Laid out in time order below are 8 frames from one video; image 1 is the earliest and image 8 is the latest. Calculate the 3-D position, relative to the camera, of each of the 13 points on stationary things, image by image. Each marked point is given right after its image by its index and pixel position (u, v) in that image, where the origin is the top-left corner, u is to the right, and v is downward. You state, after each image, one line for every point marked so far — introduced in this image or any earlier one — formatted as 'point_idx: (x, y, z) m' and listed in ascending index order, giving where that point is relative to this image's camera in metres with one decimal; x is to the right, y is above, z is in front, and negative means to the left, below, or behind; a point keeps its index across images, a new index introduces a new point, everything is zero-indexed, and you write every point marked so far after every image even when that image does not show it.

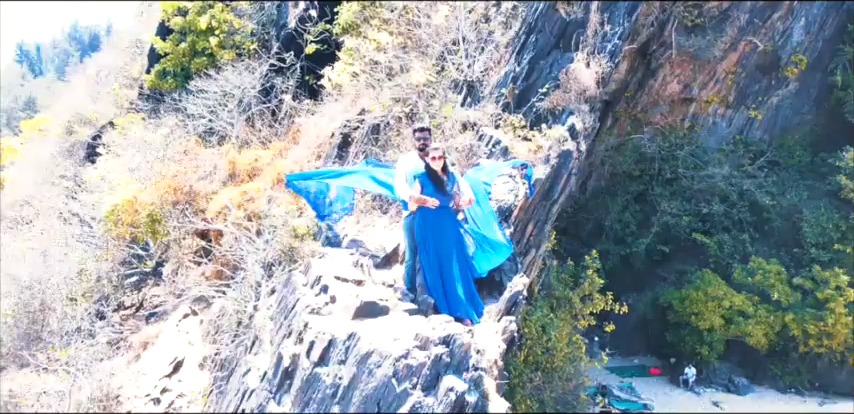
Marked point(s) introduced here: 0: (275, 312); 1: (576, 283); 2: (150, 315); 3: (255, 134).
0: (-1.2, -1.0, +5.3) m
1: (+3.2, -1.6, +10.9) m
2: (-3.5, -1.4, +6.7) m
3: (-2.7, +1.1, +8.6) m
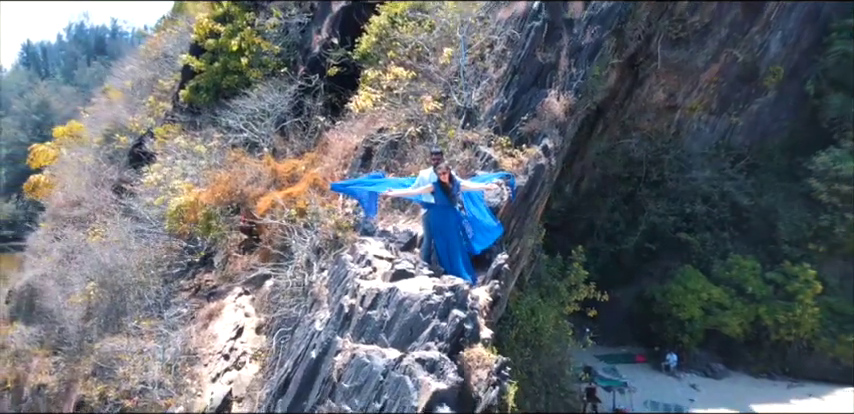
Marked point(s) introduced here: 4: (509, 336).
0: (-1.1, -1.0, +6.7) m
1: (+3.3, -1.6, +12.3) m
2: (-3.4, -1.4, +8.1) m
3: (-2.6, +1.1, +10.0) m
4: (+1.5, -2.4, +9.5) m
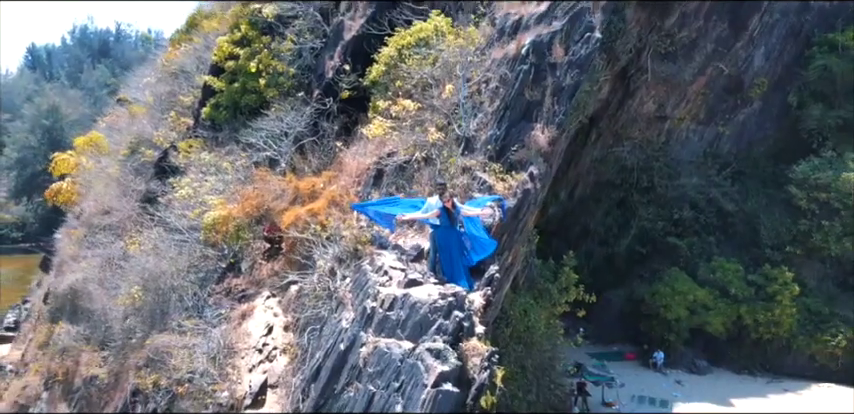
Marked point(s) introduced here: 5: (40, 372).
0: (-1.0, -1.2, +7.8) m
1: (+3.4, -1.8, +13.4) m
2: (-3.3, -1.6, +9.2) m
3: (-2.5, +0.9, +11.1) m
4: (+1.6, -2.6, +10.6) m
5: (-8.0, -3.4, +10.6) m
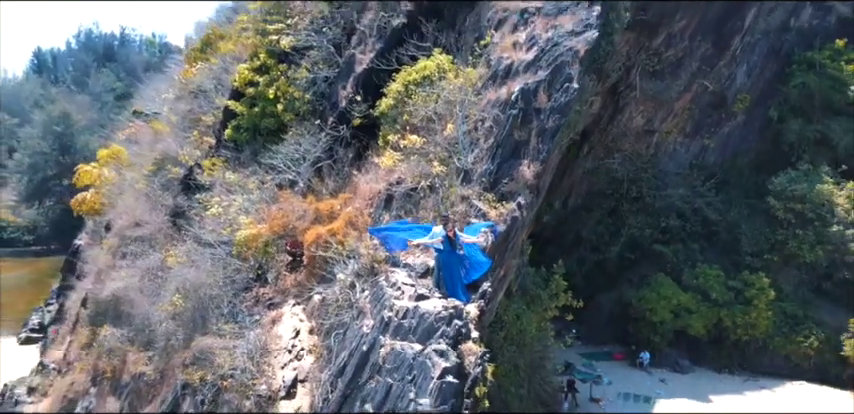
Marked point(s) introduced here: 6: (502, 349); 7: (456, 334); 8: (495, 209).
0: (-1.0, -1.6, +9.1) m
1: (+3.5, -2.2, +14.7) m
2: (-3.3, -2.0, +10.5) m
3: (-2.4, +0.5, +12.4) m
4: (+1.6, -3.0, +11.9) m
5: (-8.0, -3.8, +11.9) m
6: (+1.7, -3.3, +11.9) m
7: (+0.5, -2.0, +8.2) m
8: (+1.3, -0.1, +10.2) m
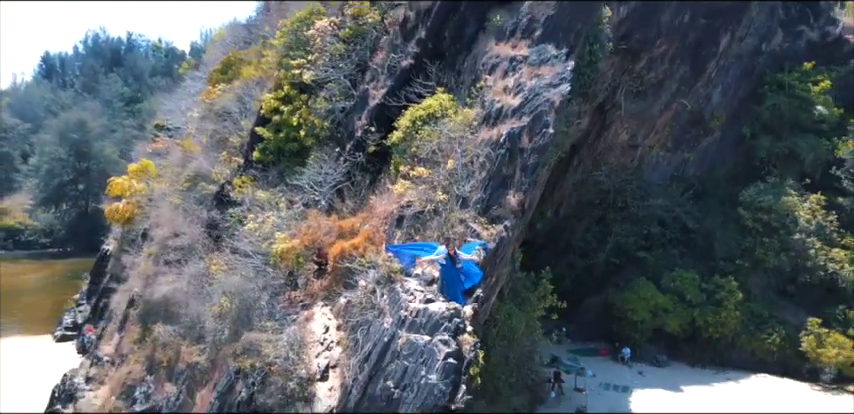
0: (-0.8, -2.0, +11.2) m
1: (+3.6, -2.6, +16.8) m
2: (-3.2, -2.4, +12.6) m
3: (-2.3, +0.1, +14.5) m
4: (+1.8, -3.4, +14.0) m
5: (-7.9, -4.2, +14.0) m
6: (+1.9, -3.7, +14.0) m
7: (+0.6, -2.5, +10.3) m
8: (+1.4, -0.5, +12.3) m
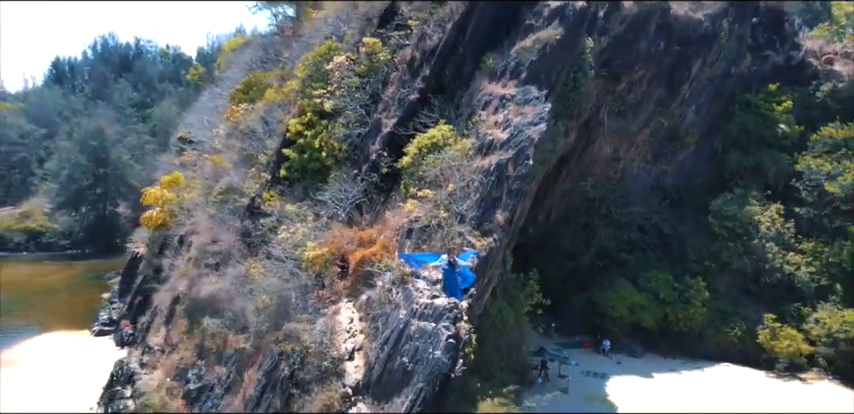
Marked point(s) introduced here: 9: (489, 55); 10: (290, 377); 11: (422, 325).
0: (-0.7, -2.5, +13.9) m
1: (+3.7, -3.0, +19.5) m
2: (-3.0, -2.8, +15.3) m
3: (-2.2, -0.3, +17.2) m
4: (+1.9, -3.8, +16.7) m
5: (-7.7, -4.6, +16.7) m
6: (+2.0, -4.1, +16.7) m
7: (+0.7, -2.9, +13.0) m
8: (+1.6, -1.0, +15.0) m
9: (+2.2, +5.3, +18.2) m
10: (-3.6, -4.5, +13.5) m
11: (-0.2, -3.1, +12.9) m
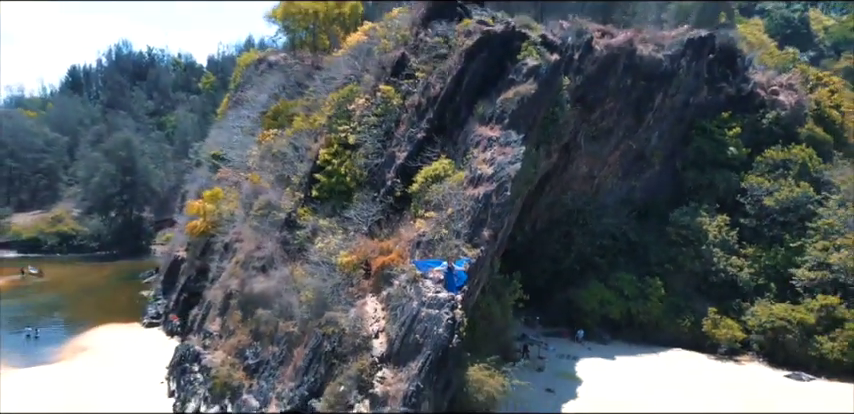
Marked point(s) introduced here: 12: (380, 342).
0: (-0.5, -3.1, +18.6) m
1: (+3.9, -3.7, +24.2) m
2: (-2.9, -3.5, +20.0) m
3: (-2.0, -1.0, +21.9) m
4: (+2.1, -4.5, +21.4) m
5: (-7.6, -5.3, +21.4) m
6: (+2.2, -4.8, +21.4) m
7: (+0.9, -3.5, +17.7) m
8: (+1.8, -1.6, +19.7) m
9: (+2.4, +4.6, +22.9) m
10: (-3.5, -5.2, +18.2) m
11: (0.0, -3.7, +17.6) m
12: (-1.7, -4.9, +18.4) m
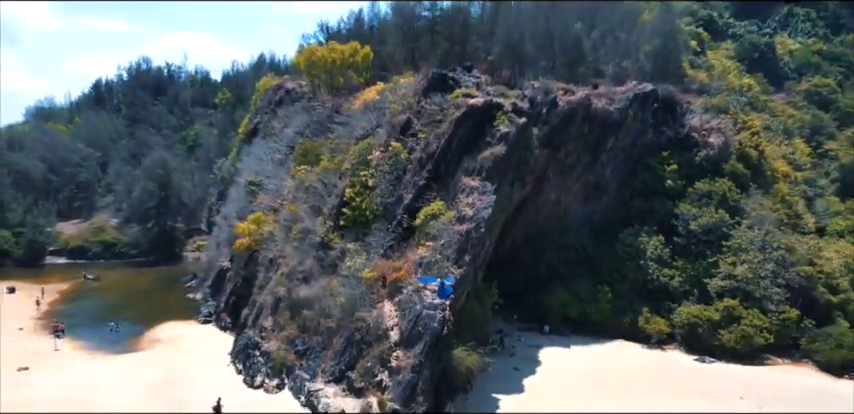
0: (-0.6, -4.8, +26.6) m
1: (+3.9, -5.4, +32.2) m
2: (-2.9, -5.2, +28.1) m
3: (-2.0, -2.7, +29.9) m
4: (+2.0, -6.1, +29.4) m
5: (-7.6, -7.0, +29.5) m
6: (+2.1, -6.5, +29.4) m
7: (+0.9, -5.2, +25.7) m
8: (+1.7, -3.3, +27.7) m
9: (+2.3, +3.0, +30.9) m
10: (-3.5, -6.9, +26.3) m
11: (0.0, -5.4, +25.6) m
12: (-1.7, -6.6, +26.5) m
